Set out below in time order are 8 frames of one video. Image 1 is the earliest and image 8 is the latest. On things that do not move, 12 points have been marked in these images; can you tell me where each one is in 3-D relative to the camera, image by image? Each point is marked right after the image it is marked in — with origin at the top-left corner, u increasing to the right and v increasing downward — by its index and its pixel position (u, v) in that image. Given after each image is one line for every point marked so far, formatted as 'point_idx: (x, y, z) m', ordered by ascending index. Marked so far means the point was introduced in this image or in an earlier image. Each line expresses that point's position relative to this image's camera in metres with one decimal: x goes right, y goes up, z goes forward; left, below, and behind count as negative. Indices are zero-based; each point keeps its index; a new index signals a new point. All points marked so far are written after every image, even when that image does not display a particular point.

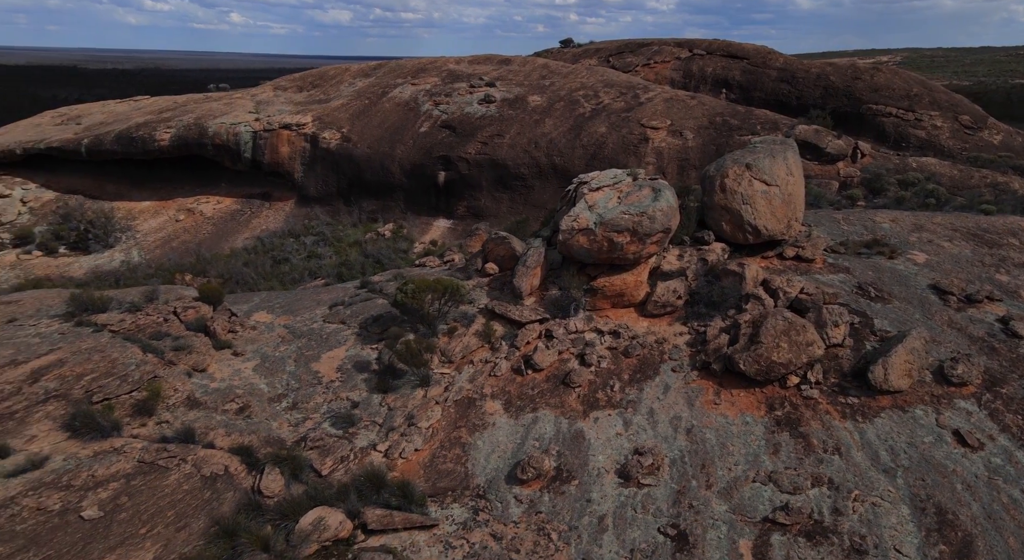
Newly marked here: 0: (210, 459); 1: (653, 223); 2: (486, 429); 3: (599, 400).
0: (-2.8, -1.6, +5.6) m
1: (+1.8, +0.7, +7.8) m
2: (-0.3, -1.5, +6.4) m
3: (+0.9, -1.3, +6.7) m
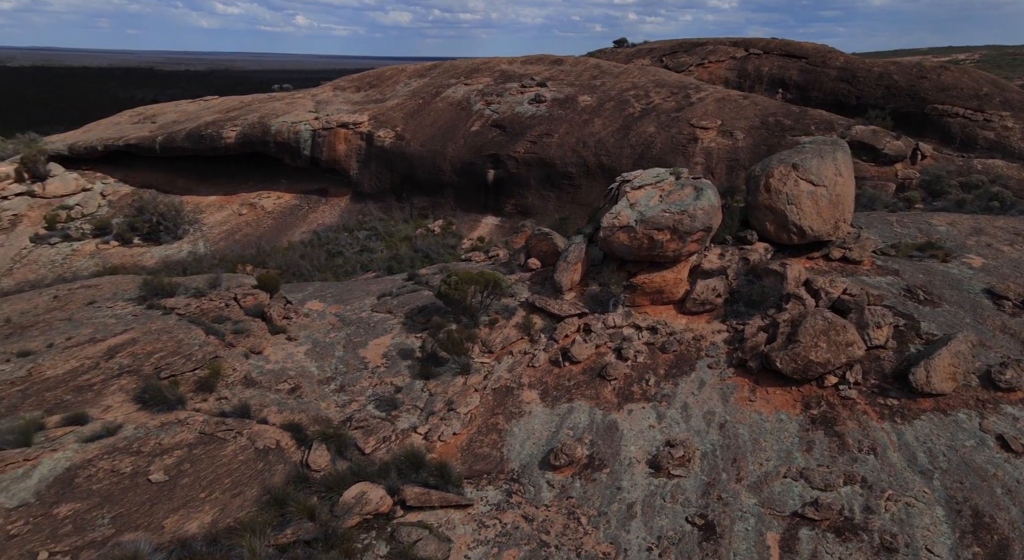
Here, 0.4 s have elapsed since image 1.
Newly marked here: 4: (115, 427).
0: (-2.4, -1.5, +6.0) m
1: (+2.3, +0.7, +7.9) m
2: (+0.1, -1.4, +6.6) m
3: (+1.3, -1.2, +6.9) m
4: (-3.9, -1.4, +6.0) m
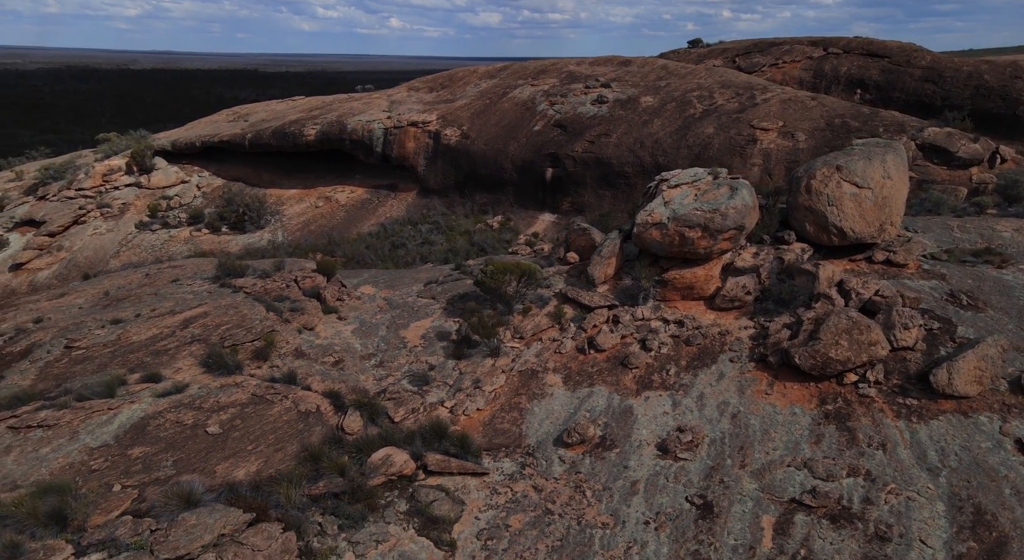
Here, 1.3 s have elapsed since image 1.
0: (-2.3, -1.2, +6.7) m
1: (+2.7, +0.7, +8.1) m
2: (+0.3, -1.3, +7.0) m
3: (+1.6, -1.1, +7.2) m
4: (-3.7, -1.2, +6.9) m
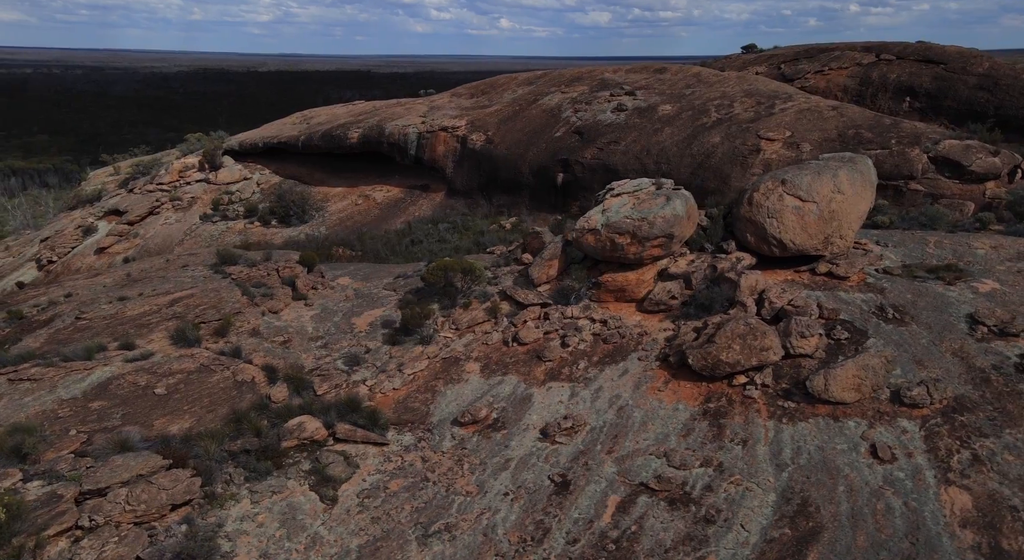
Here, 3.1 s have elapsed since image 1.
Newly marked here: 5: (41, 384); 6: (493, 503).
0: (-3.3, -1.1, +7.7) m
1: (+1.9, +0.7, +8.5) m
2: (-0.7, -1.3, +7.7) m
3: (+0.6, -1.1, +7.7) m
4: (-4.6, -0.9, +8.0) m
5: (-5.8, -1.3, +7.7) m
6: (-0.2, -2.1, +5.9) m
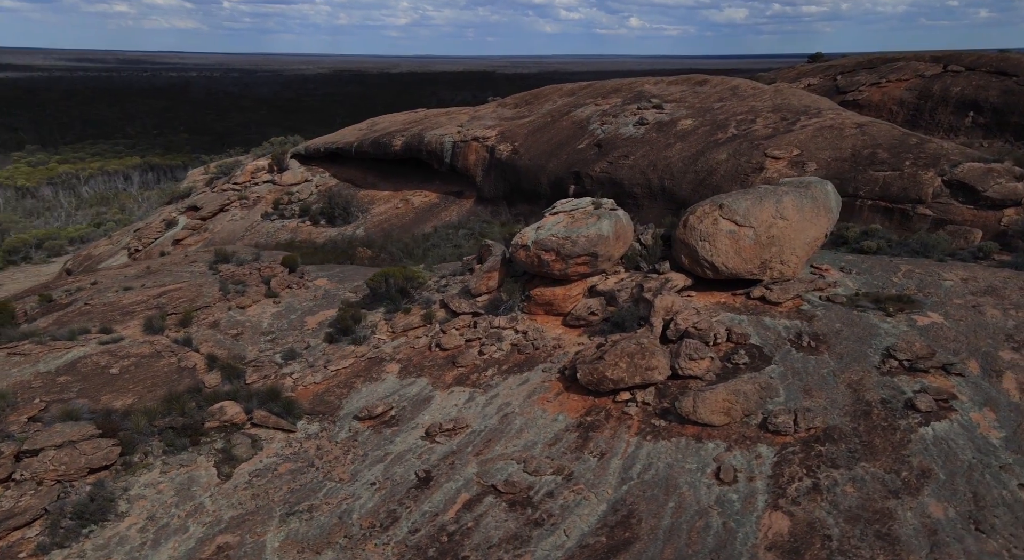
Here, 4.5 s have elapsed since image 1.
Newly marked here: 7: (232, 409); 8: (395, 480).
0: (-4.4, -1.0, +8.7) m
1: (+0.9, +0.5, +8.9) m
2: (-1.8, -1.3, +8.4) m
3: (-0.6, -1.3, +8.2) m
4: (-5.7, -0.9, +9.1) m
5: (-6.9, -1.1, +9.0) m
6: (-1.6, -2.2, +6.5) m
7: (-3.5, -1.6, +7.7) m
8: (-1.2, -2.1, +6.6) m
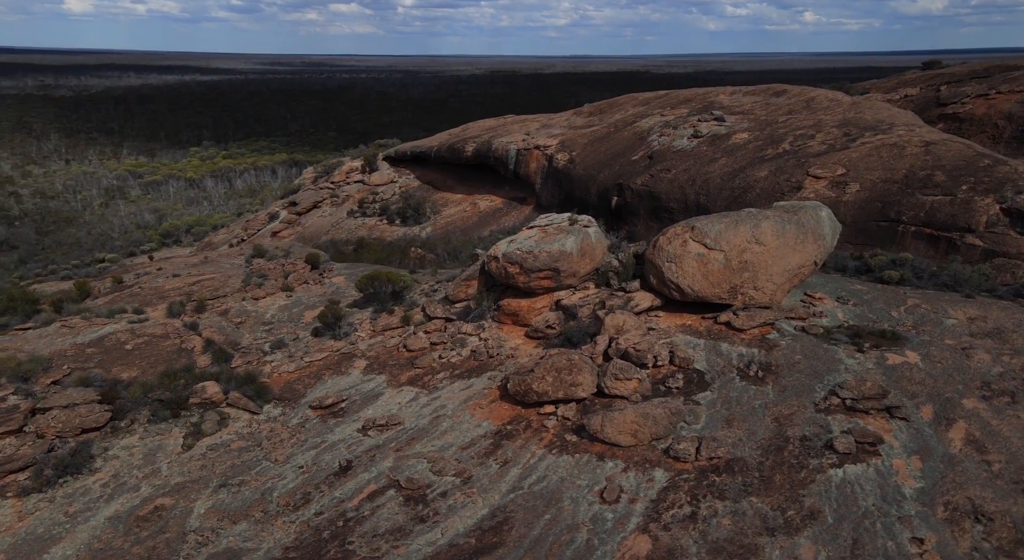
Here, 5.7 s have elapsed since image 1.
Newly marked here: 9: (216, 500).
0: (-5.0, -0.9, +9.8) m
1: (+0.4, +0.3, +9.1) m
2: (-2.5, -1.4, +9.1) m
3: (-1.2, -1.4, +8.7) m
4: (-6.1, -0.7, +10.5) m
5: (-7.4, -0.9, +10.5) m
6: (-2.6, -2.2, +7.3) m
7: (-4.2, -1.5, +8.7) m
8: (-2.2, -2.2, +7.3) m
9: (-3.3, -2.4, +6.9) m
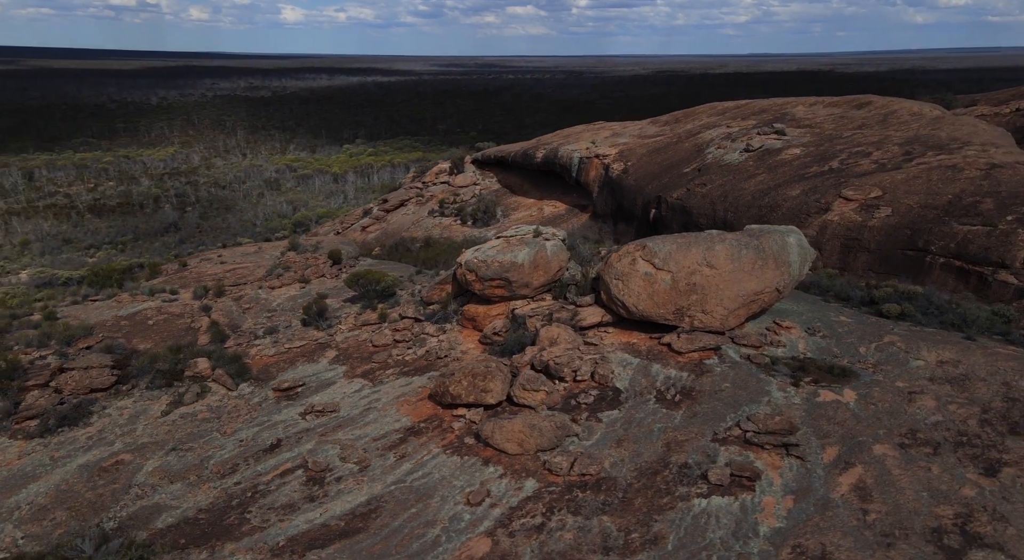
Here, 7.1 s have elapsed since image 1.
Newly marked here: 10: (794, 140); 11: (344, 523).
0: (-5.5, -0.7, +11.1) m
1: (-0.3, +0.1, +9.5) m
2: (-3.2, -1.3, +10.0) m
3: (-2.1, -1.4, +9.4) m
4: (-6.5, -0.4, +12.0) m
5: (-7.8, -0.5, +12.2) m
6: (-3.7, -2.1, +8.2) m
7: (-5.0, -1.3, +10.0) m
8: (-3.3, -2.1, +8.2) m
9: (-4.4, -2.3, +8.0) m
10: (+8.8, +4.4, +19.7) m
11: (-1.7, -2.5, +6.5) m
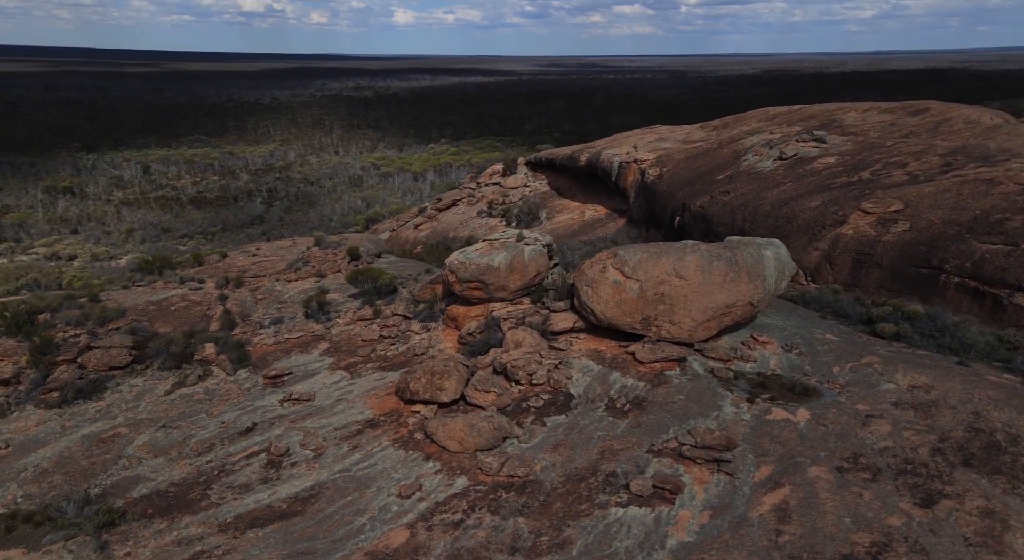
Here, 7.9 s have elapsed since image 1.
0: (-5.7, -0.6, +12.0) m
1: (-0.6, +0.1, +9.9) m
2: (-3.6, -1.3, +10.6) m
3: (-2.5, -1.4, +10.0) m
4: (-6.6, -0.2, +13.0) m
5: (-7.8, -0.3, +13.3) m
6: (-4.3, -2.1, +8.9) m
7: (-5.3, -1.2, +10.8) m
8: (-3.9, -2.0, +8.8) m
9: (-5.0, -2.2, +8.8) m
10: (+9.6, +4.0, +19.0) m
11: (-2.5, -2.5, +7.0) m
